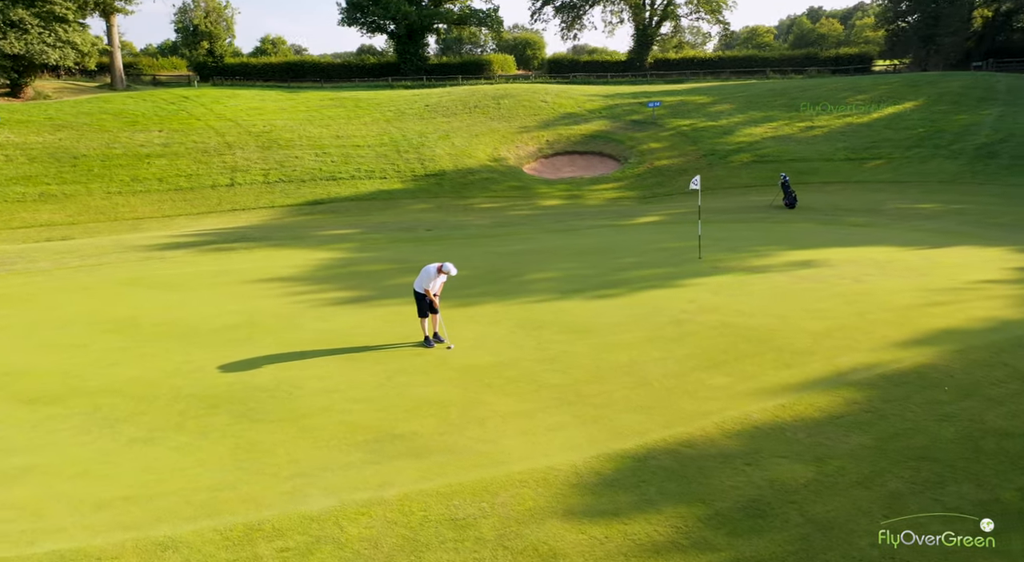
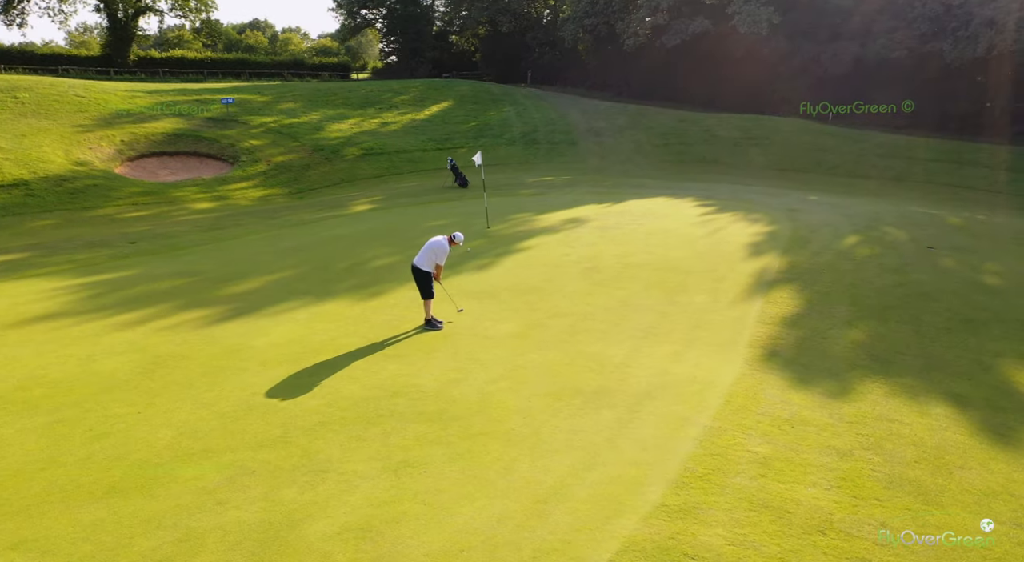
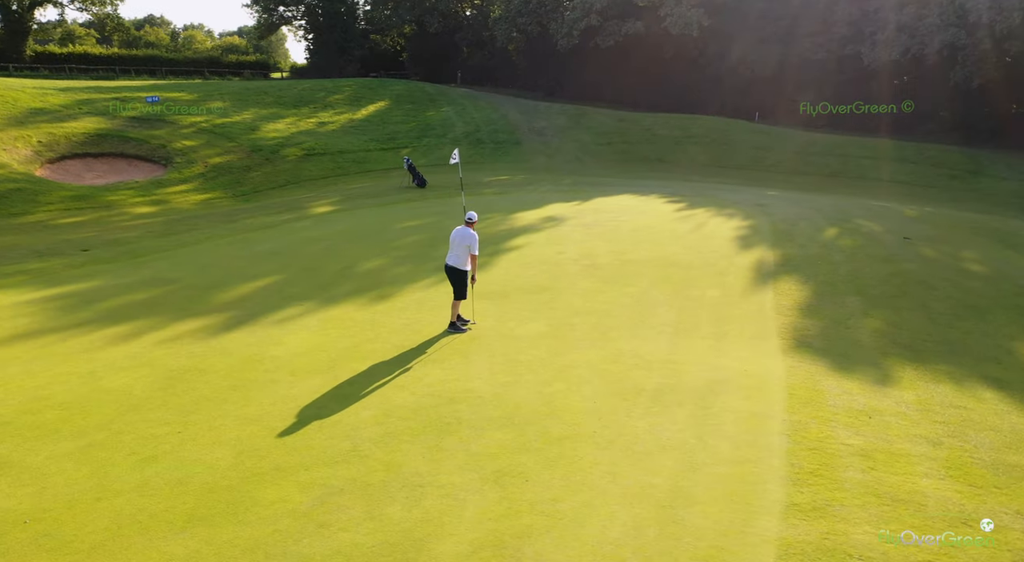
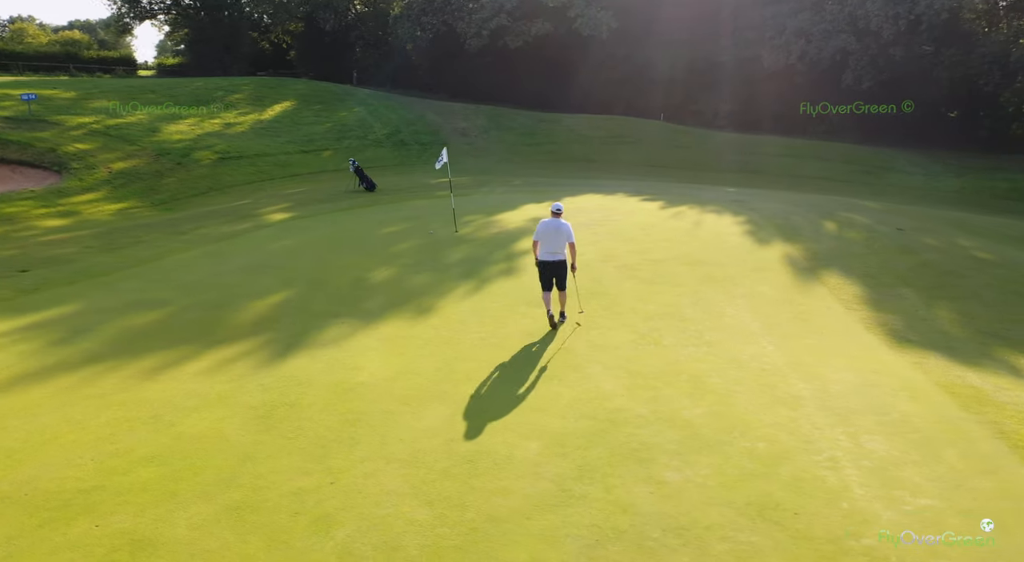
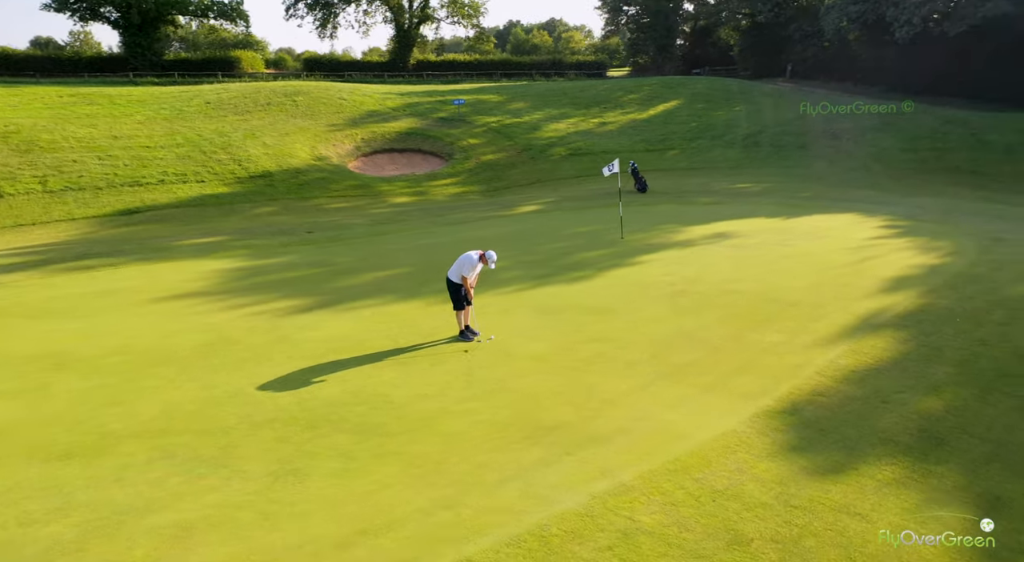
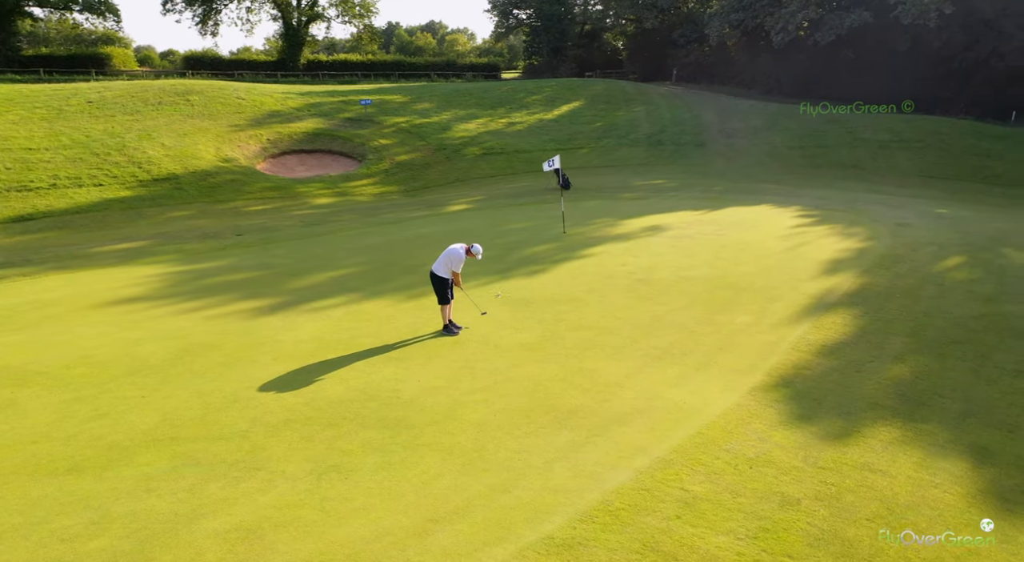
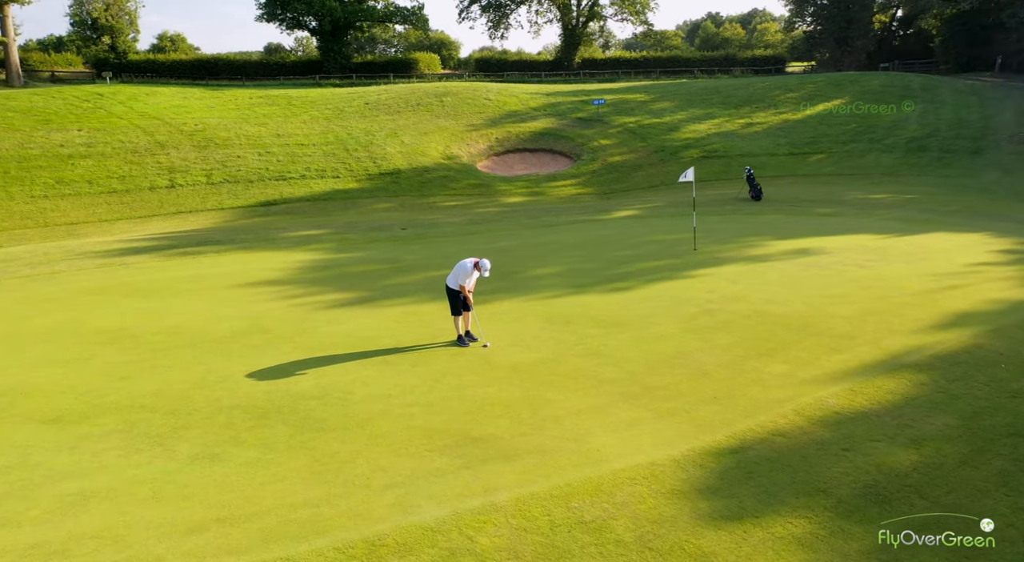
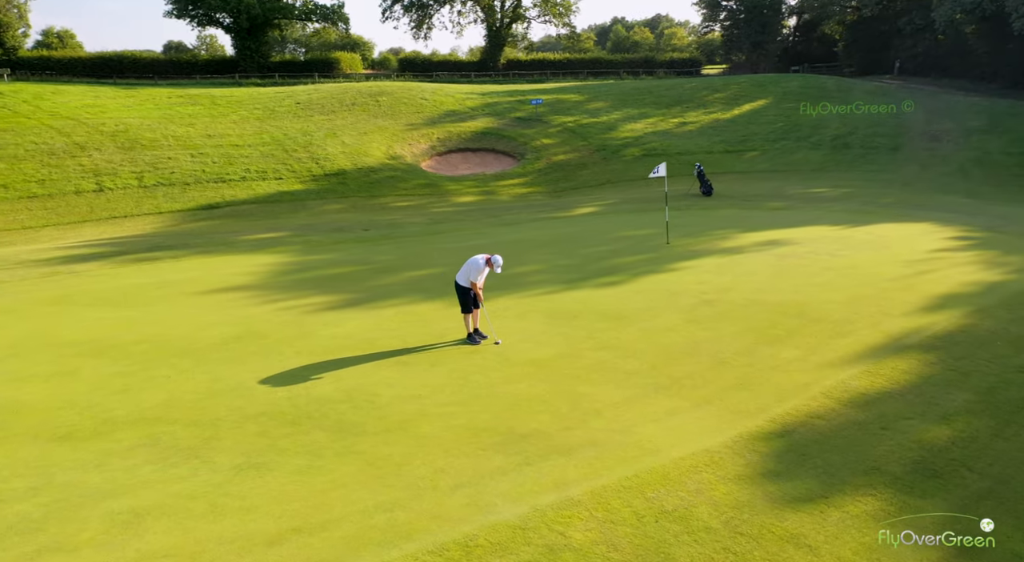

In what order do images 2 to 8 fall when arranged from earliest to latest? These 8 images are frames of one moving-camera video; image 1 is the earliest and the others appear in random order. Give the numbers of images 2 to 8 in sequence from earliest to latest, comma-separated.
7, 8, 5, 6, 2, 3, 4
